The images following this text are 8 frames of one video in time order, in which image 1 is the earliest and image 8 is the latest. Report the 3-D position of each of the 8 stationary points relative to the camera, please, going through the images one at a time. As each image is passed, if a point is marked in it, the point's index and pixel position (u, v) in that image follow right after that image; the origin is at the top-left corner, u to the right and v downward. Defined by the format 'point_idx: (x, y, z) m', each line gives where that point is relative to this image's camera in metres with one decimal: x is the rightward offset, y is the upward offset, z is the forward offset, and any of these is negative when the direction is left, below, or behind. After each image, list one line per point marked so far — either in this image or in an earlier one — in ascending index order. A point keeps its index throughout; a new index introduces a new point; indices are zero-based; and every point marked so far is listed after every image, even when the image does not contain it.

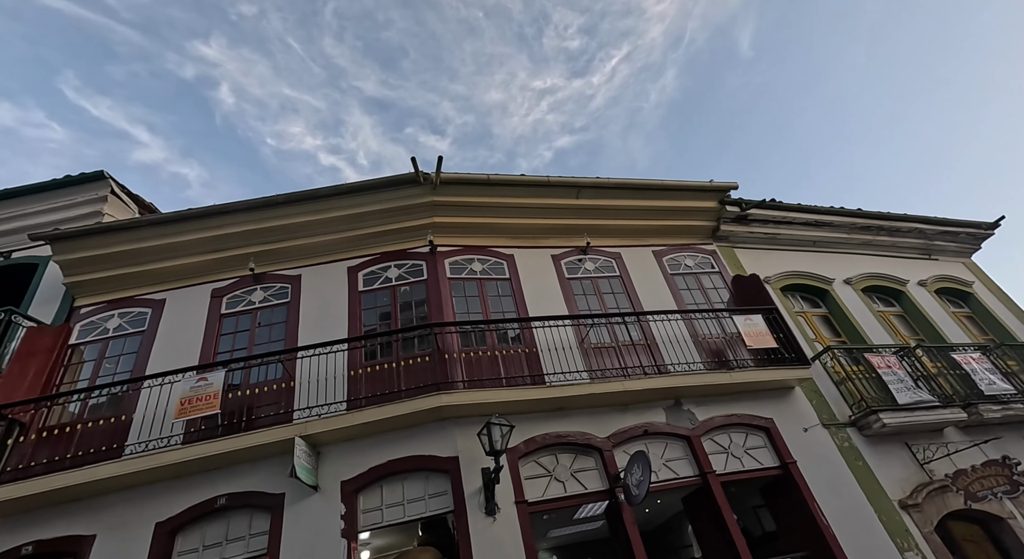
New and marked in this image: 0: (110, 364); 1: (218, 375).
0: (-5.7, -1.2, +7.4) m
1: (-3.6, -1.1, +6.4) m
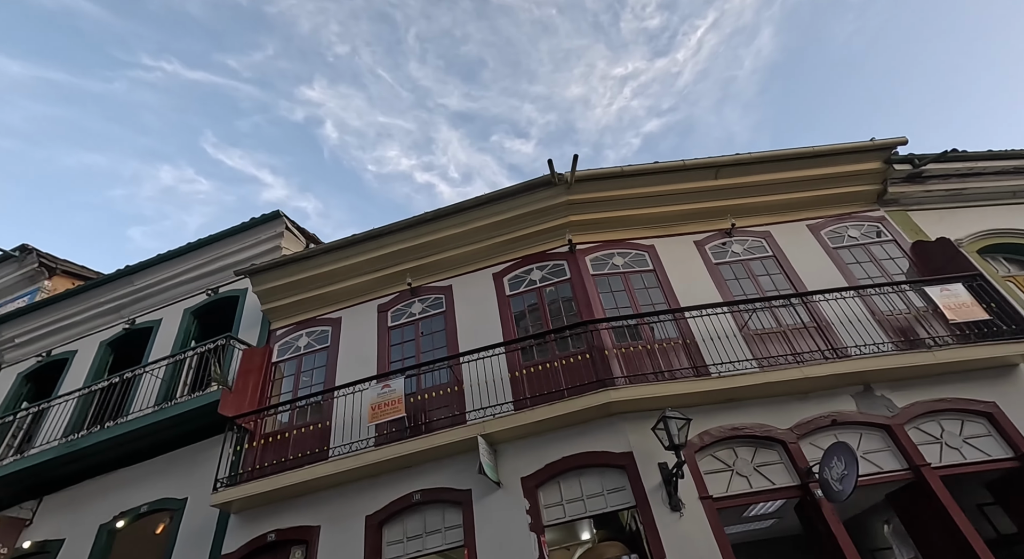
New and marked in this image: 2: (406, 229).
0: (-3.4, -1.6, +8.6) m
1: (-1.5, -1.4, +7.1) m
2: (-1.8, +0.9, +9.0) m
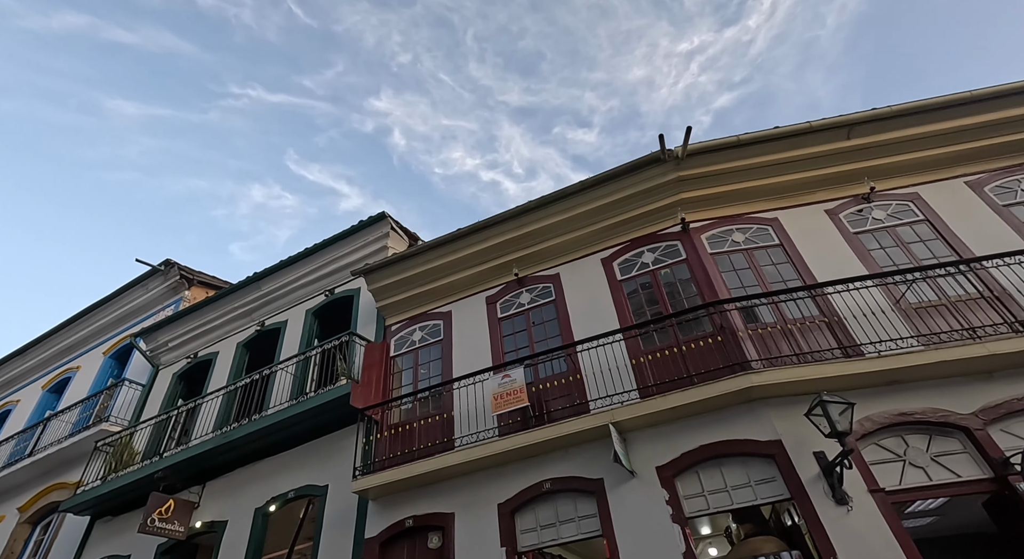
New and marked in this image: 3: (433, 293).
0: (-1.5, -1.5, +8.9) m
1: (+0.1, -1.3, +7.1) m
2: (0.0, +1.0, +9.0) m
3: (-1.4, -0.2, +9.6) m
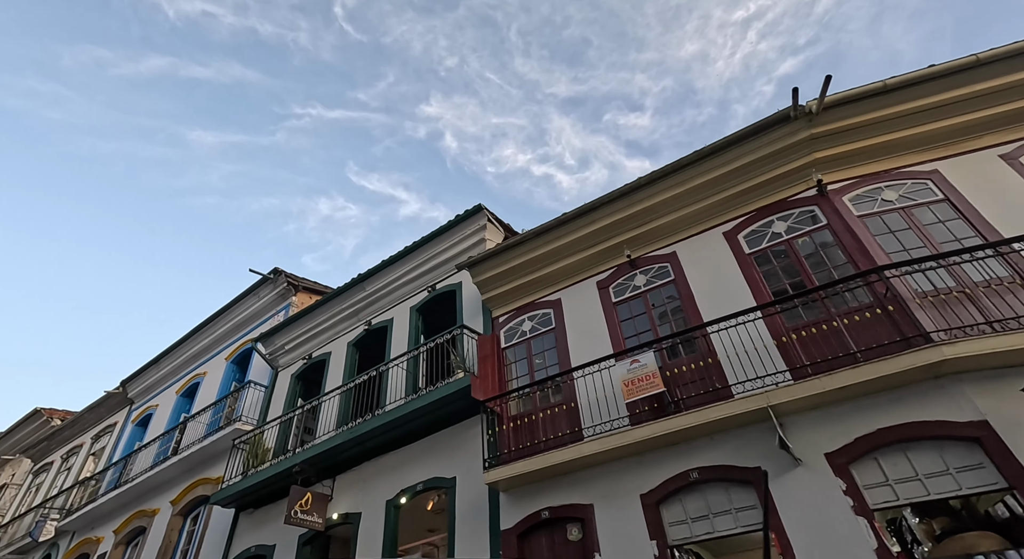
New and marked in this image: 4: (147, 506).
0: (+0.5, -1.3, +8.7) m
1: (+1.8, -1.0, +6.8) m
2: (+1.8, +1.3, +8.6) m
3: (+0.5, 0.0, +9.4) m
4: (-11.0, -6.9, +15.8) m
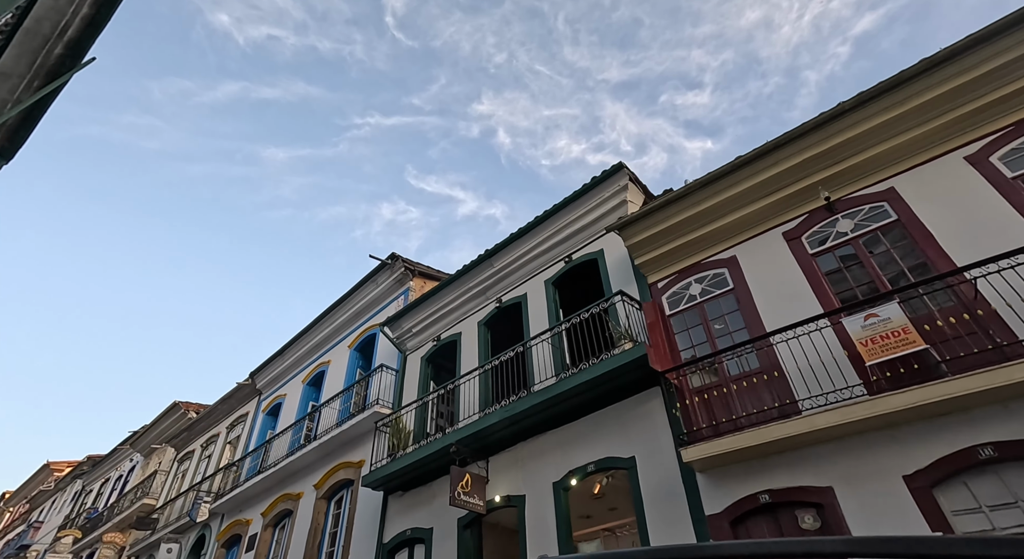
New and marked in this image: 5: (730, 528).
0: (+3.0, -0.7, +7.7) m
1: (+4.1, -0.3, +5.6) m
2: (+4.2, +2.0, +7.3) m
3: (+3.1, +0.7, +8.3) m
4: (-7.0, -6.6, +16.4) m
5: (+2.5, -2.9, +6.0) m
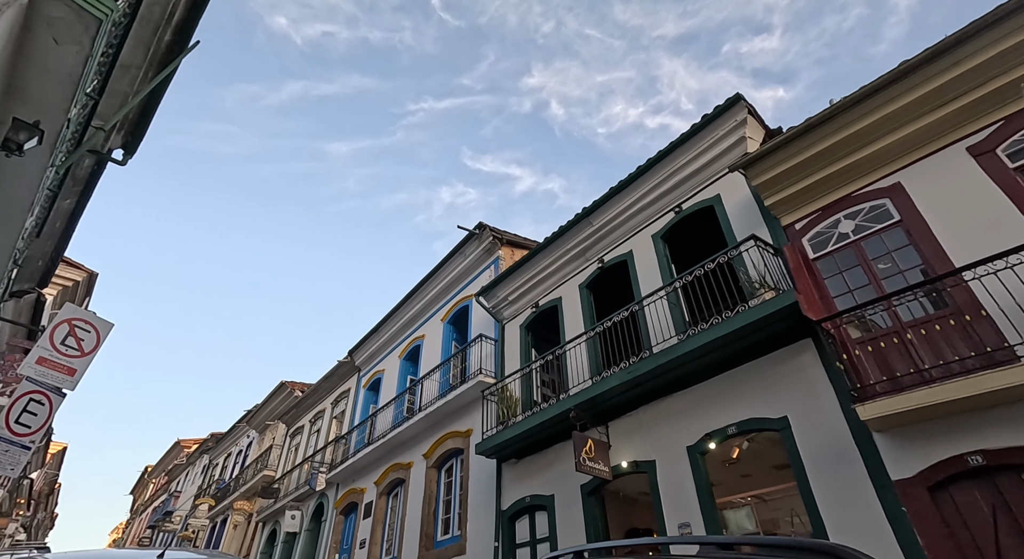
0: (+4.7, +0.2, +6.6) m
1: (+5.4, +0.5, +4.3) m
2: (+5.6, +2.9, +5.9) m
3: (+4.8, +1.6, +7.2) m
4: (-3.6, -5.8, +16.9) m
5: (+4.1, -2.1, +5.1) m
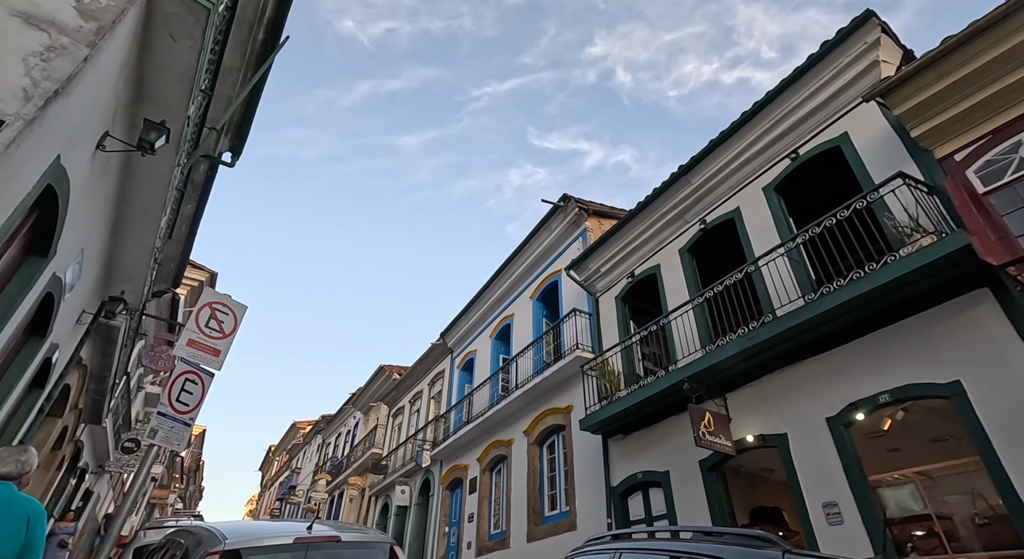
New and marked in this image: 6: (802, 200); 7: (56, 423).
0: (+5.9, +0.9, +5.3) m
1: (+6.2, +1.1, +3.0) m
2: (+6.5, +3.7, +4.5) m
3: (+6.0, +2.3, +5.9) m
4: (-0.4, -5.1, +17.0) m
5: (+5.3, -1.5, +4.1) m
6: (+5.4, +1.5, +9.7) m
7: (-8.3, -2.6, +9.5) m
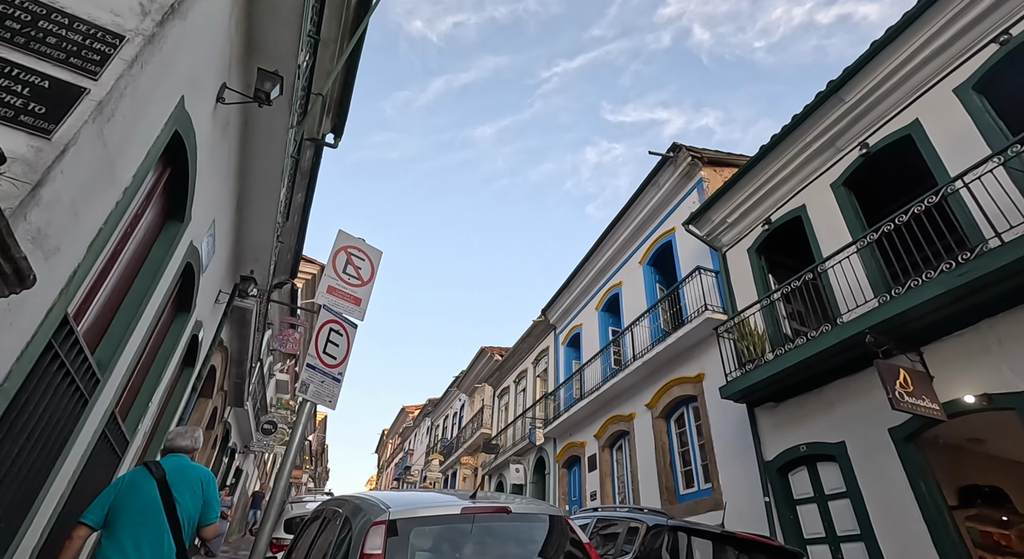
0: (+7.2, +2.0, +3.3) m
1: (+7.1, +2.1, +0.9) m
2: (+7.4, +4.7, +2.2) m
3: (+7.3, +3.4, +3.7) m
4: (+3.4, -4.0, +16.0) m
5: (+6.6, -0.6, +2.2) m
6: (+7.4, +2.7, +7.6) m
7: (-5.8, -2.3, +9.9) m
